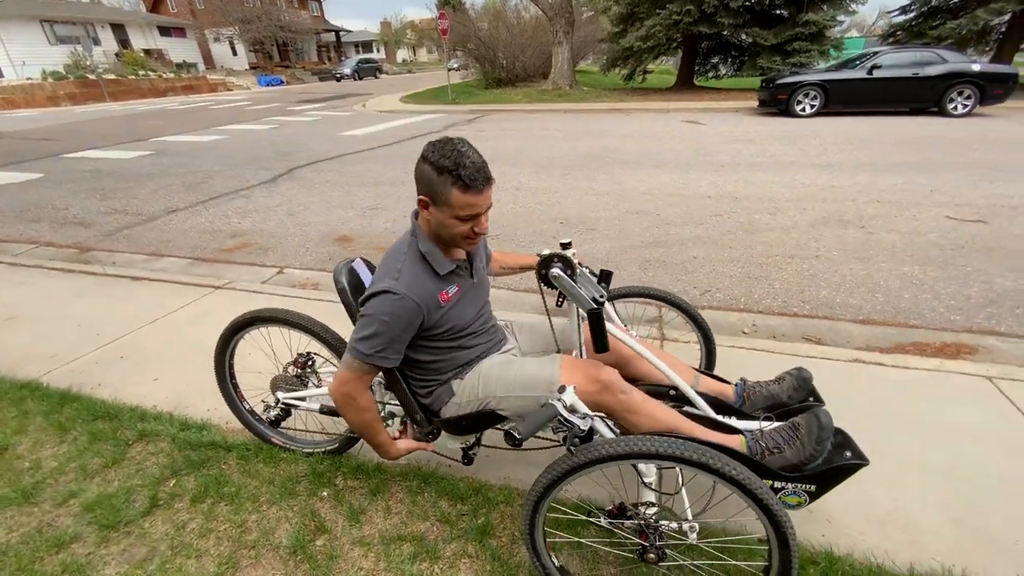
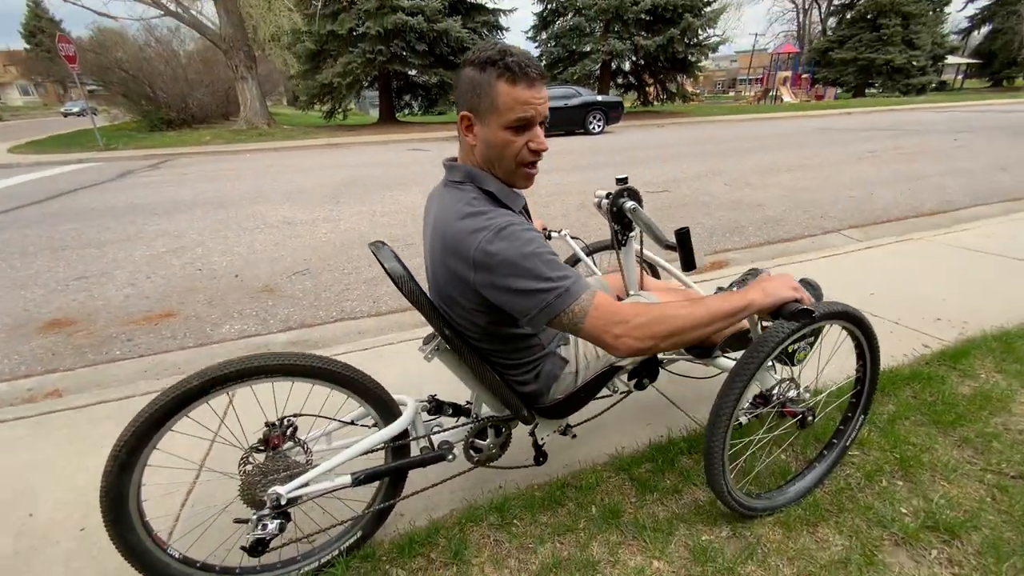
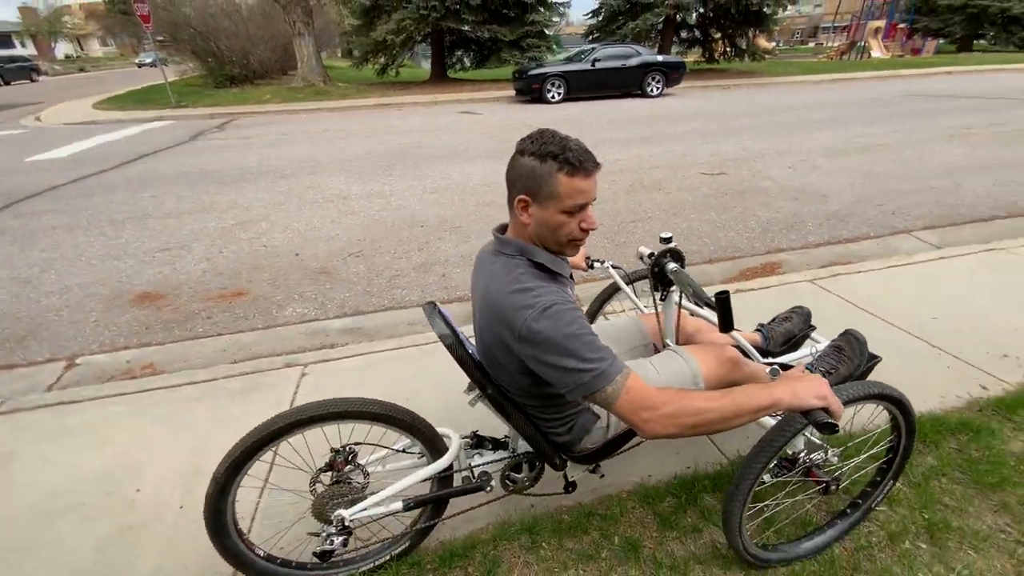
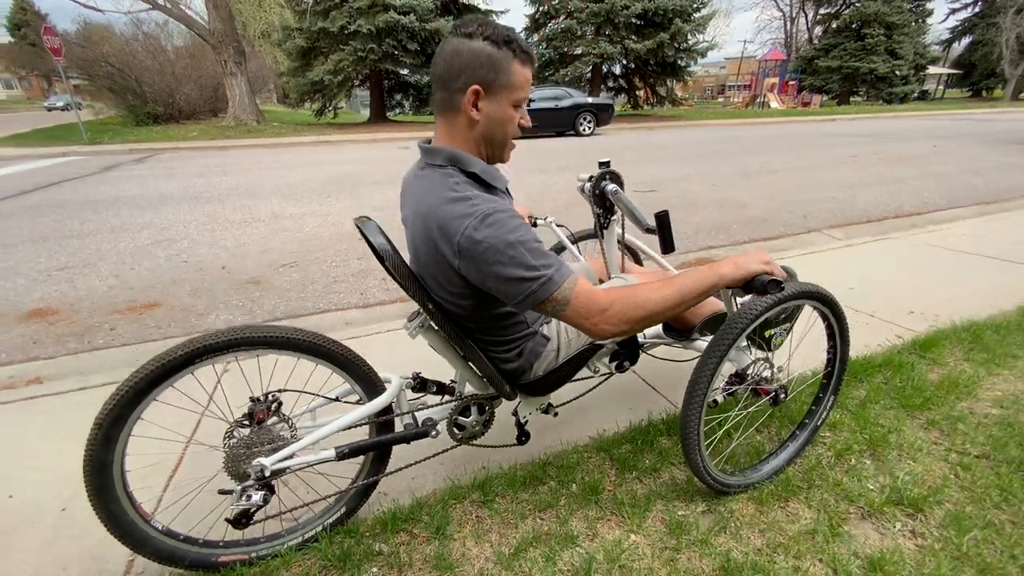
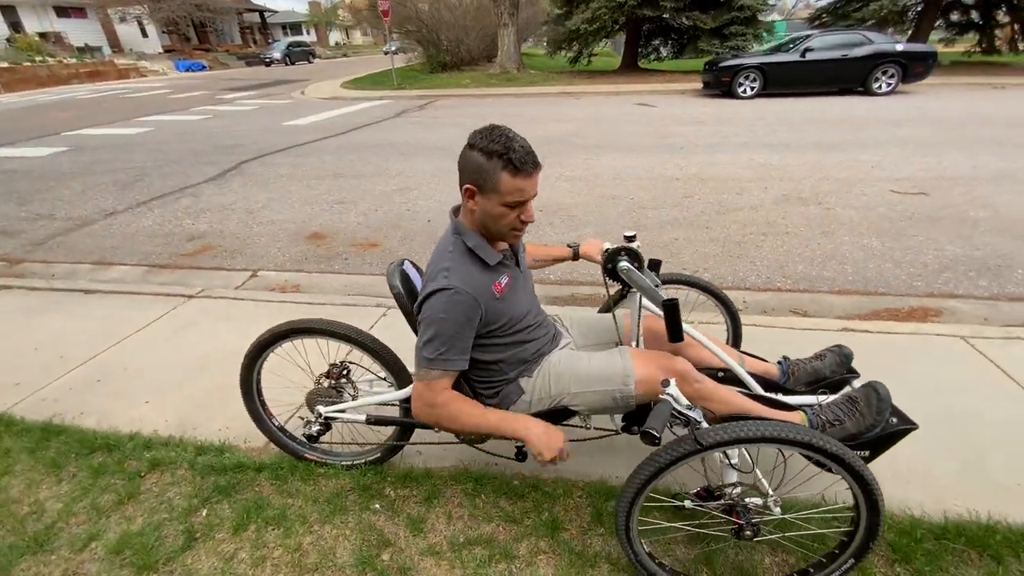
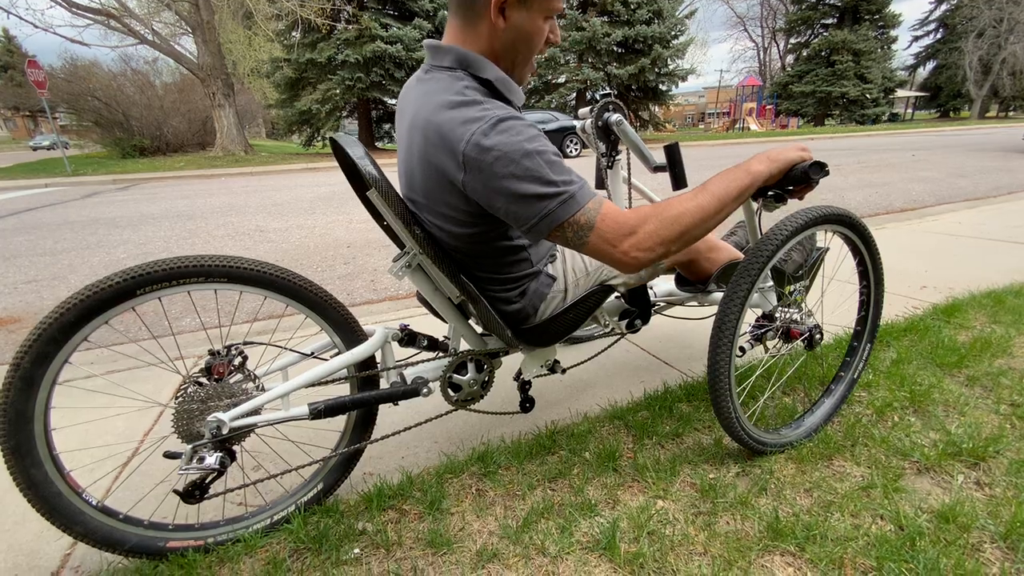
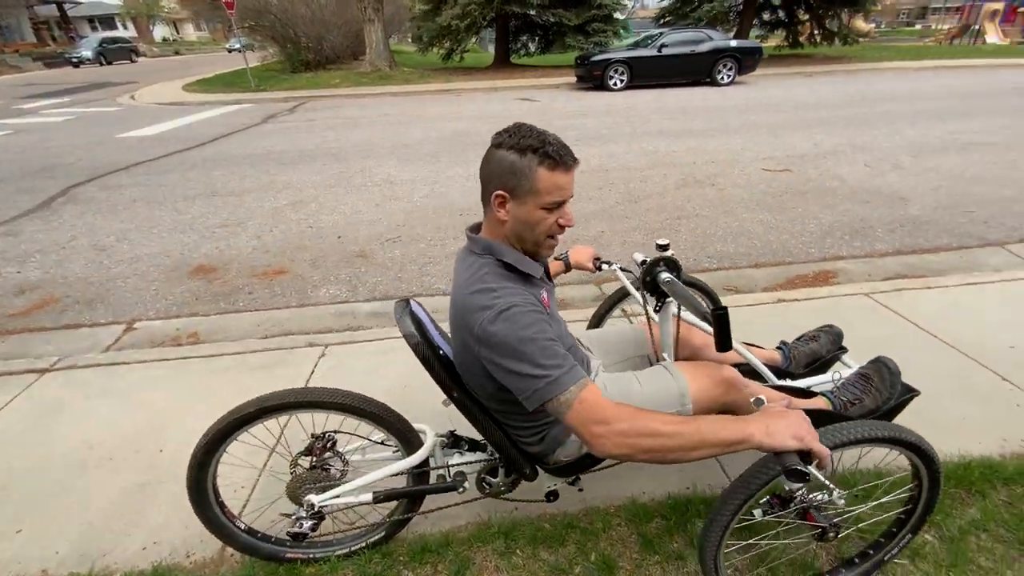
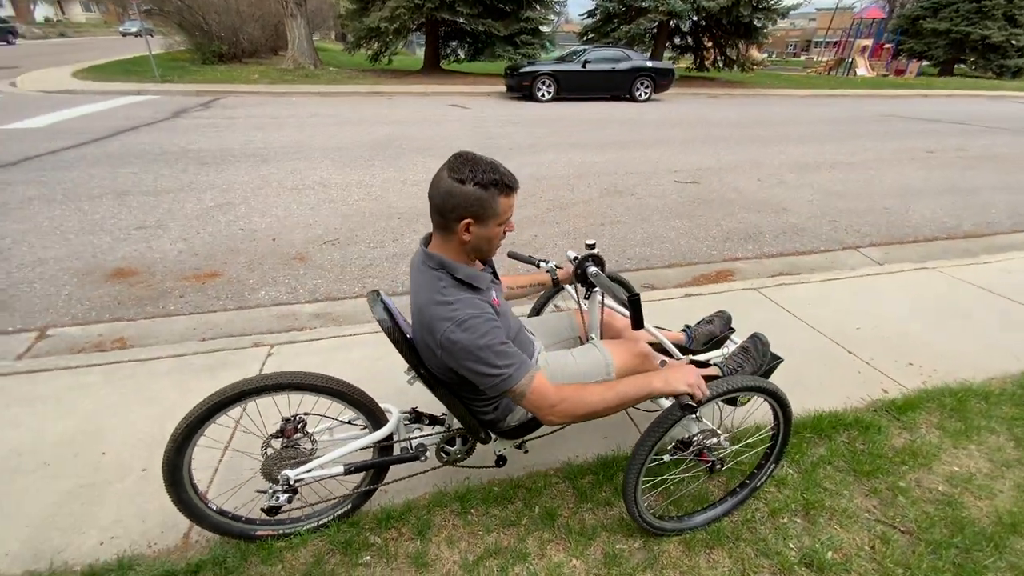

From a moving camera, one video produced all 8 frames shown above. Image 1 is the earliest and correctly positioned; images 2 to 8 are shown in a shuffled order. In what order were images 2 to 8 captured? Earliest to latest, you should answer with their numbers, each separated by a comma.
5, 7, 3, 2, 6, 4, 8
